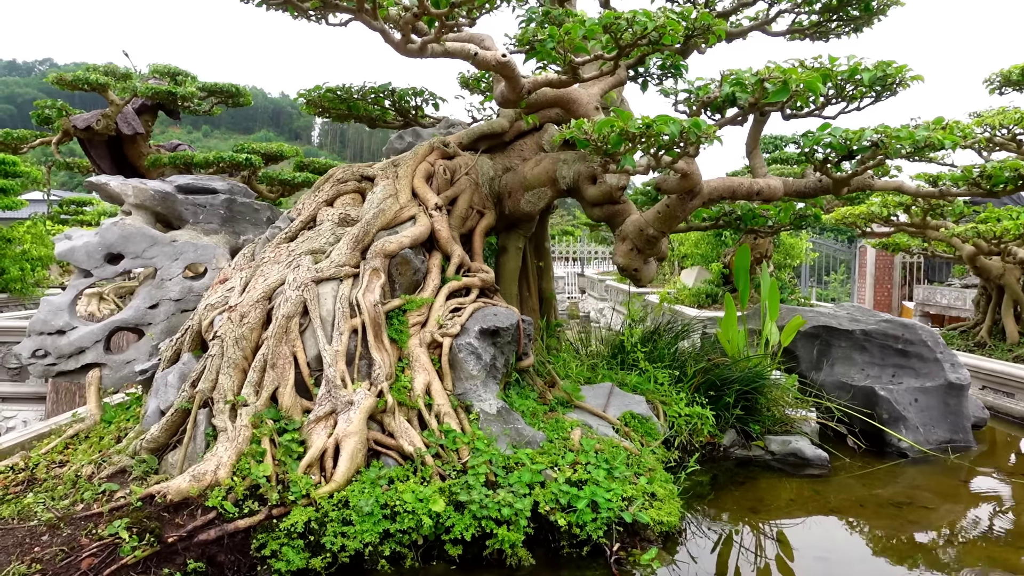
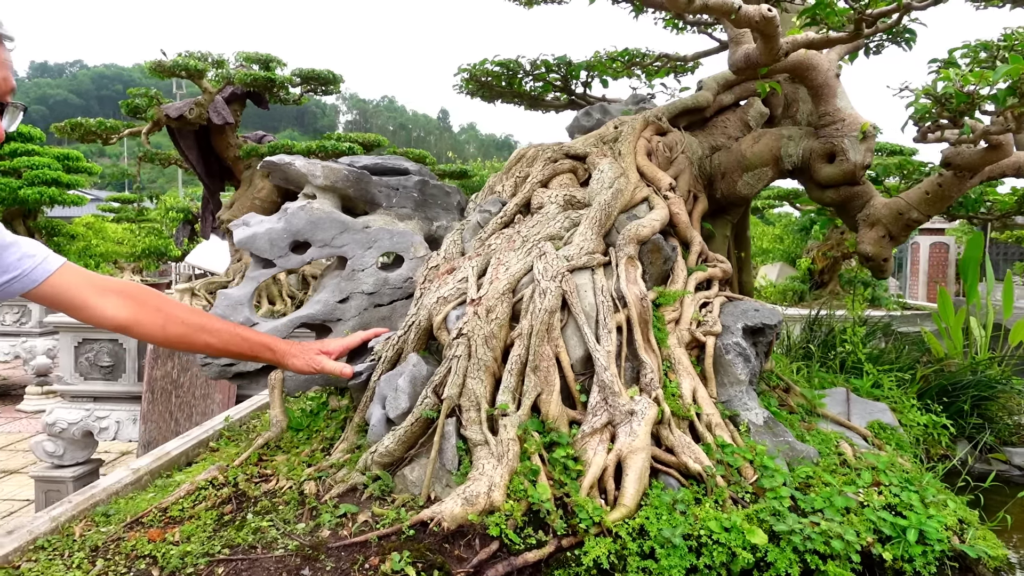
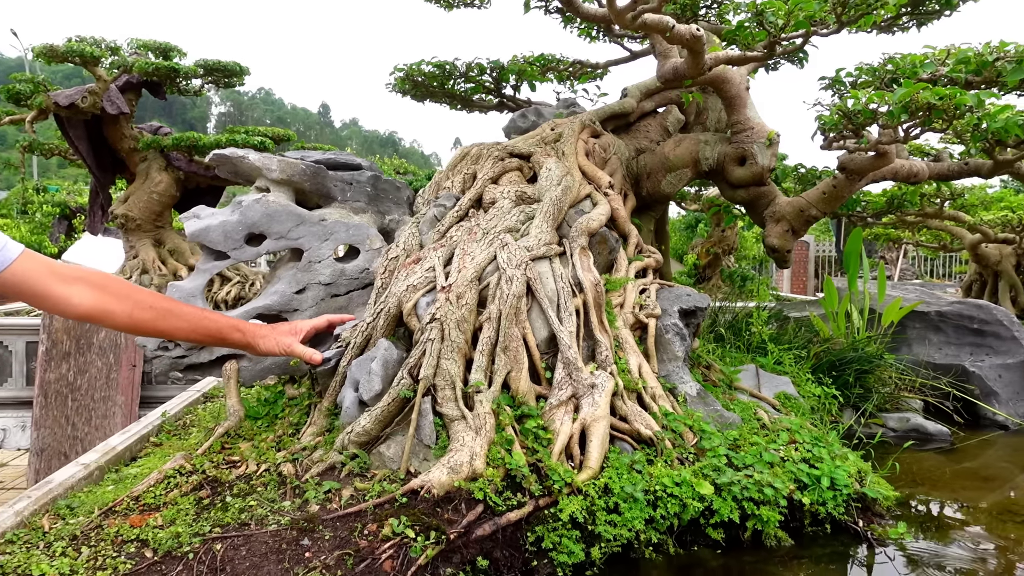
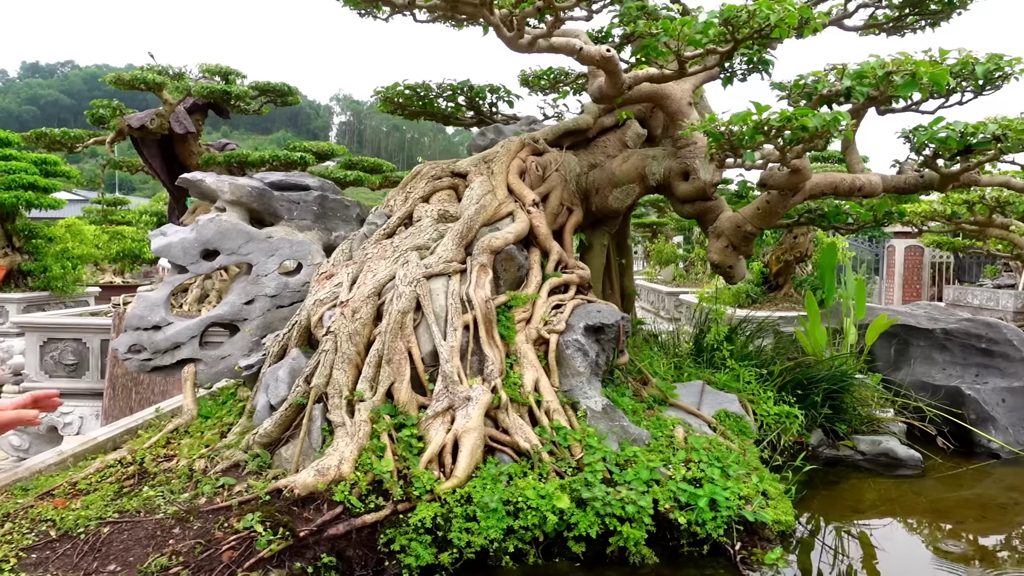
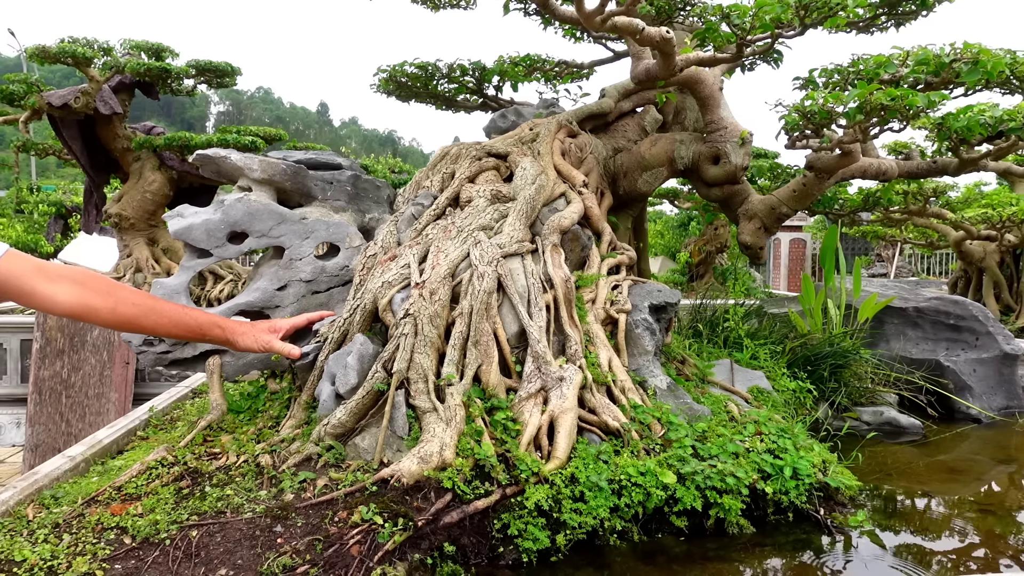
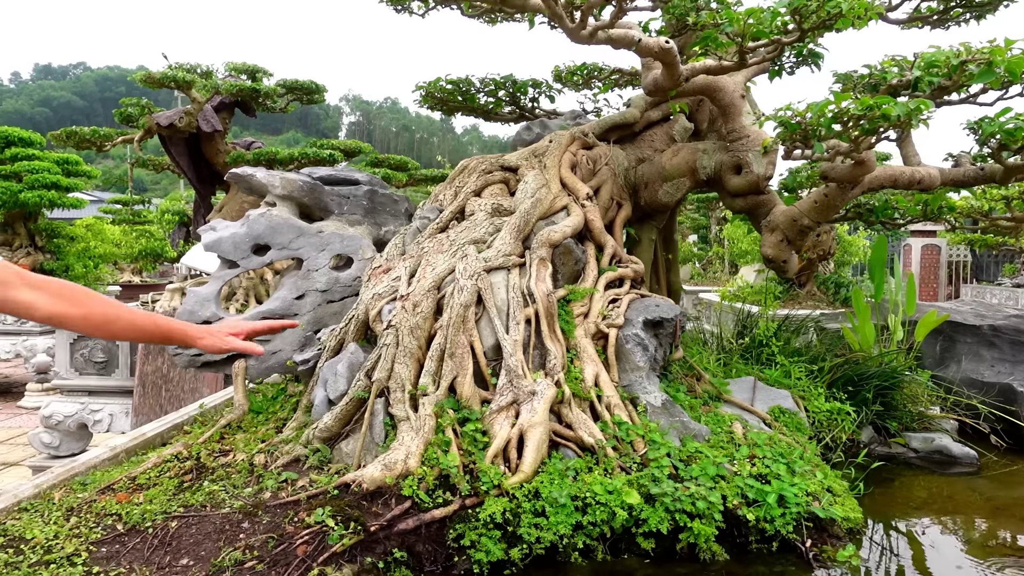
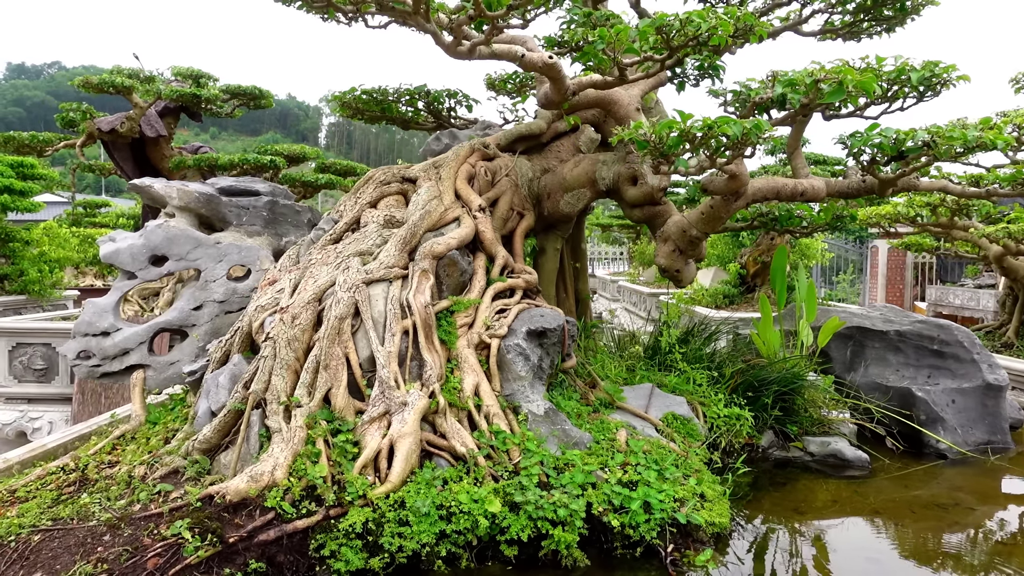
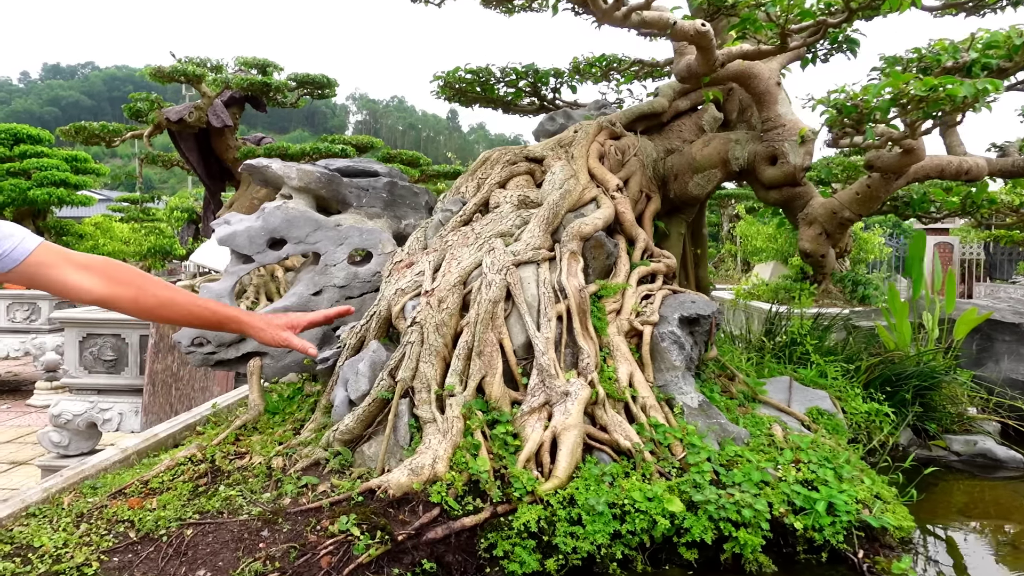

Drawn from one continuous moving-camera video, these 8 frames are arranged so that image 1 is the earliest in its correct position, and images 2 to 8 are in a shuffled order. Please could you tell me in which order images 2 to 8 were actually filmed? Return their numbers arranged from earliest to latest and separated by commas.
7, 4, 6, 8, 2, 3, 5
